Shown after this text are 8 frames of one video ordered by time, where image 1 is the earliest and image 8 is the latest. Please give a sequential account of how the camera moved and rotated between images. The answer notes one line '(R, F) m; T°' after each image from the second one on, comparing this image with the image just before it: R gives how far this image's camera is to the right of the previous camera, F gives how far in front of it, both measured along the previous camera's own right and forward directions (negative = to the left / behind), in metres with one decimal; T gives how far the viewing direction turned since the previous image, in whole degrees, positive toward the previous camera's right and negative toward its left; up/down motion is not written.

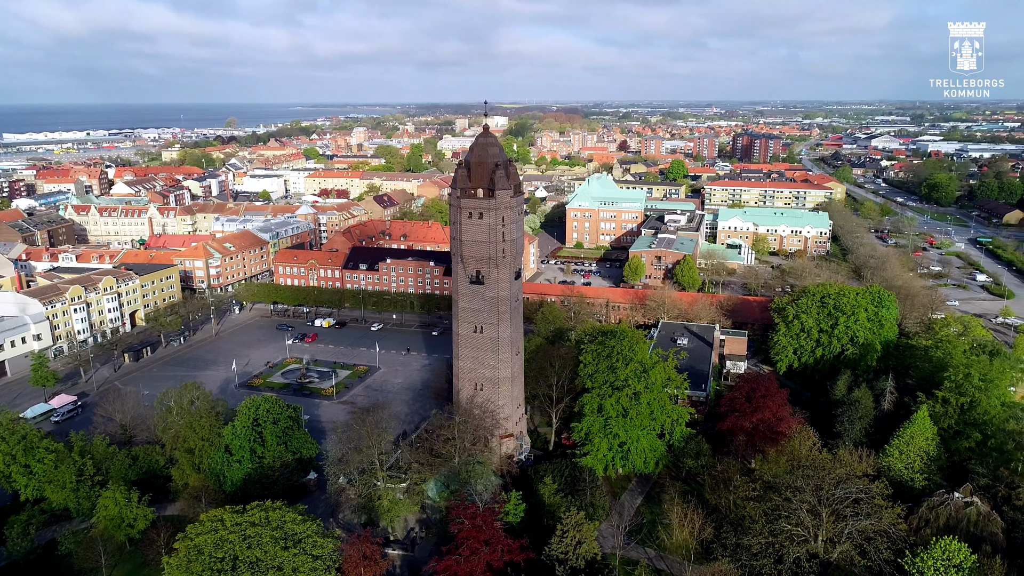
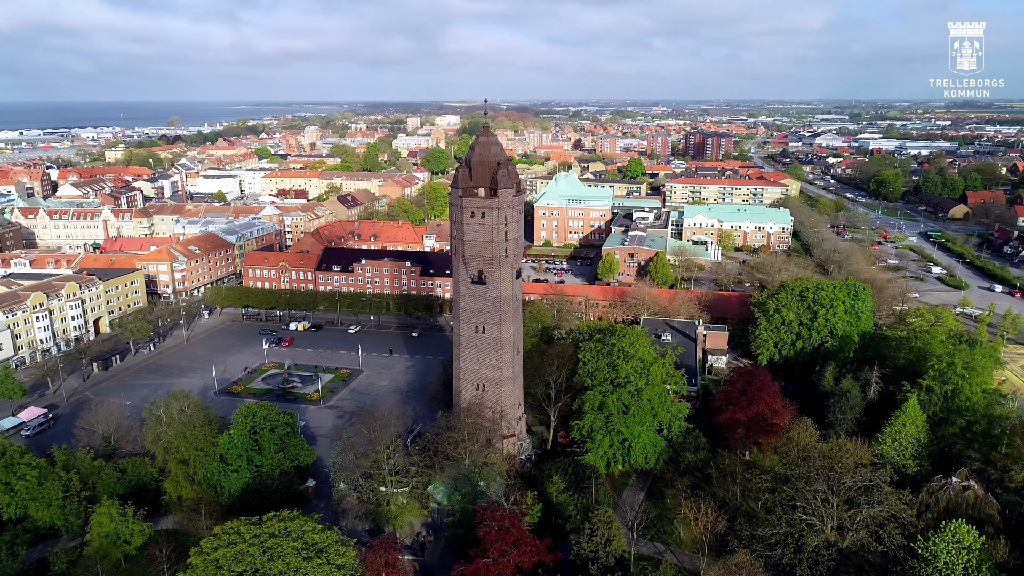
(-2.3, +0.2) m; +4°
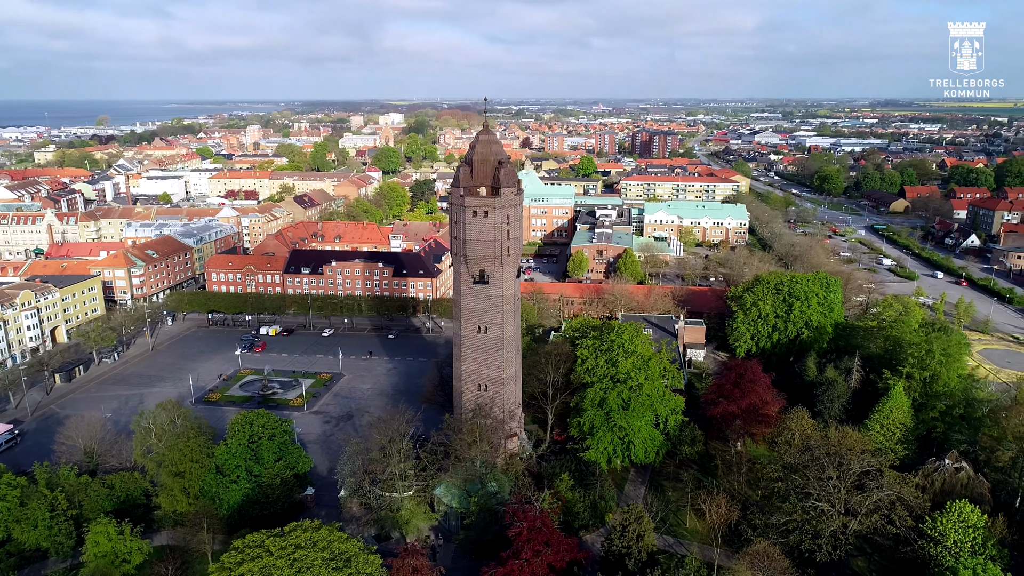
(-2.7, +0.2) m; +5°
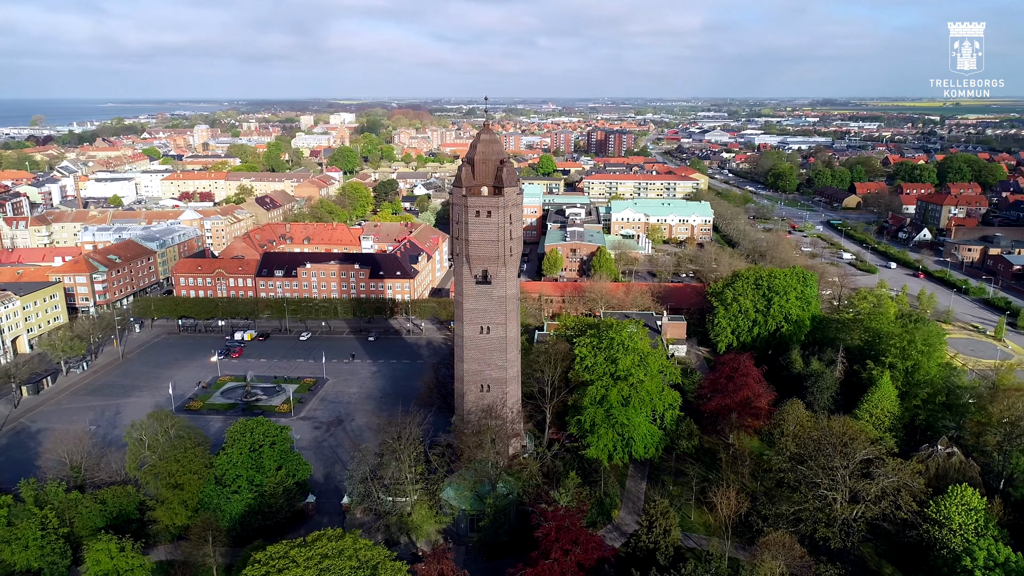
(-2.3, +0.2) m; +4°
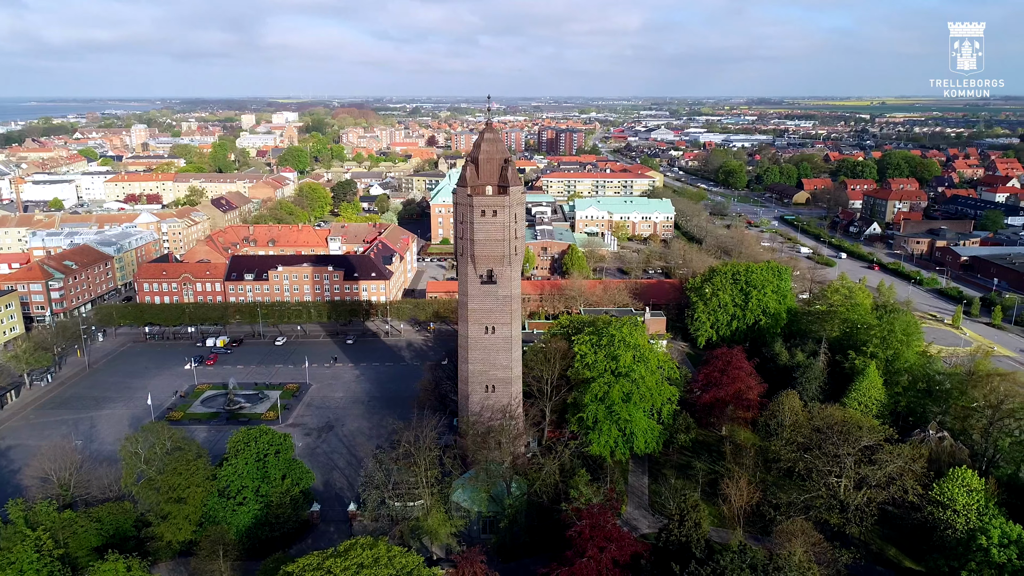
(-2.7, +0.2) m; +4°
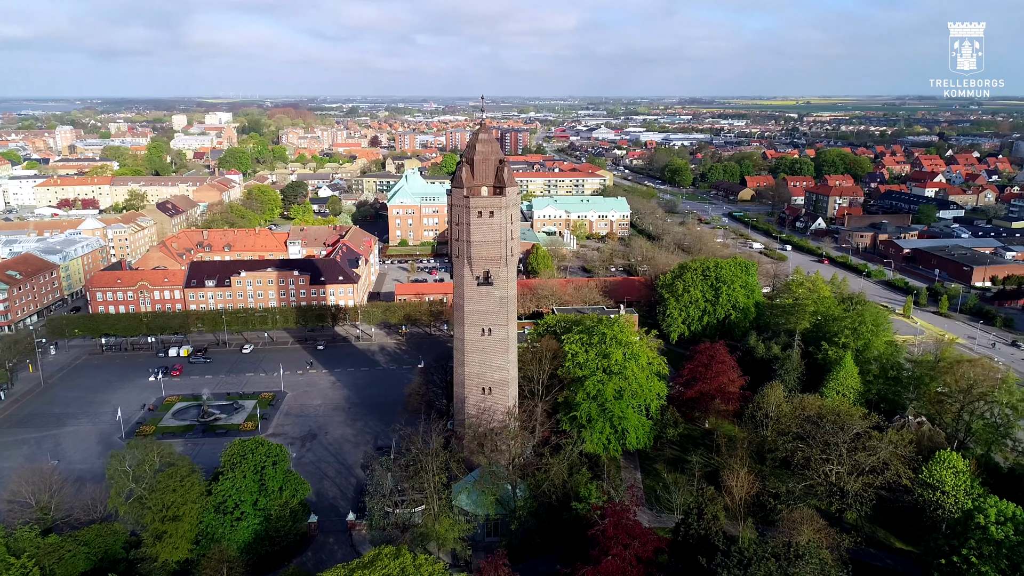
(-2.5, +0.2) m; +5°
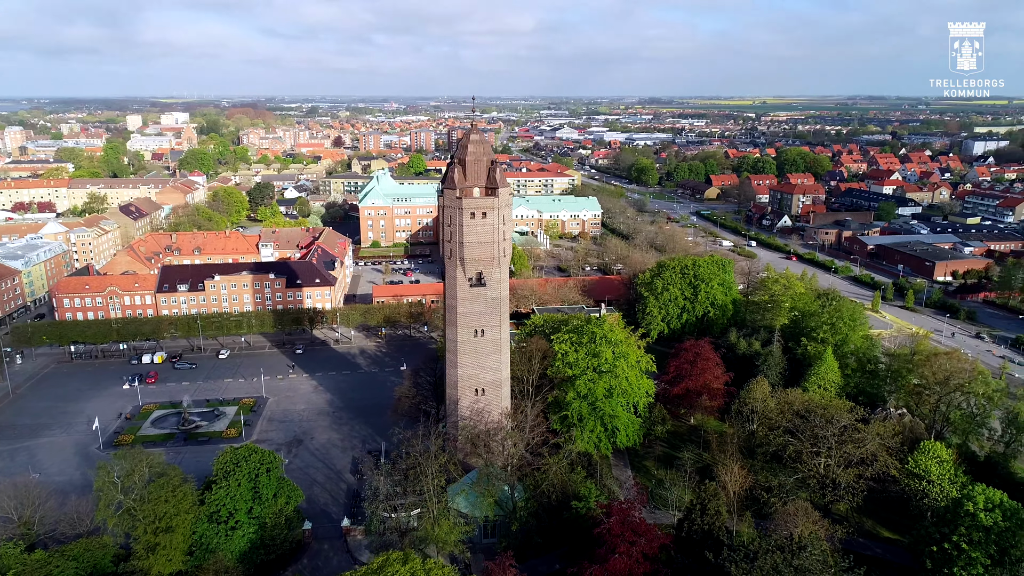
(-1.3, 0.0) m; +3°
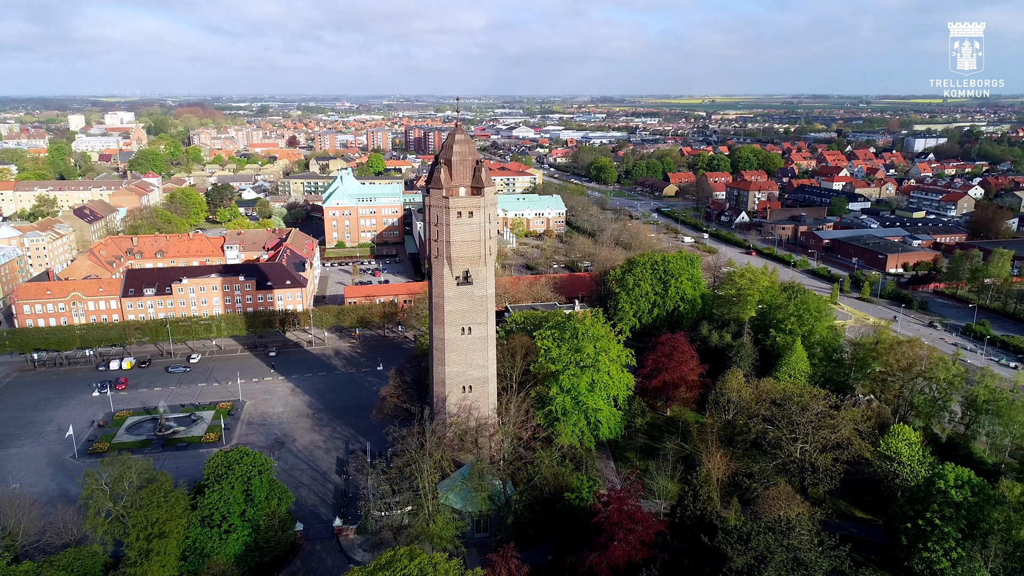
(-1.4, -0.5) m; +4°
